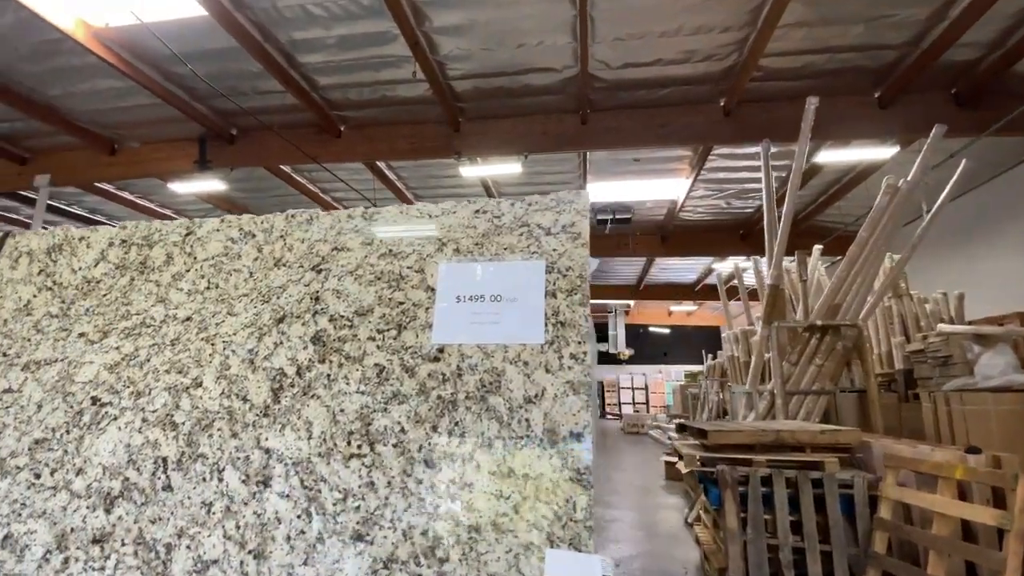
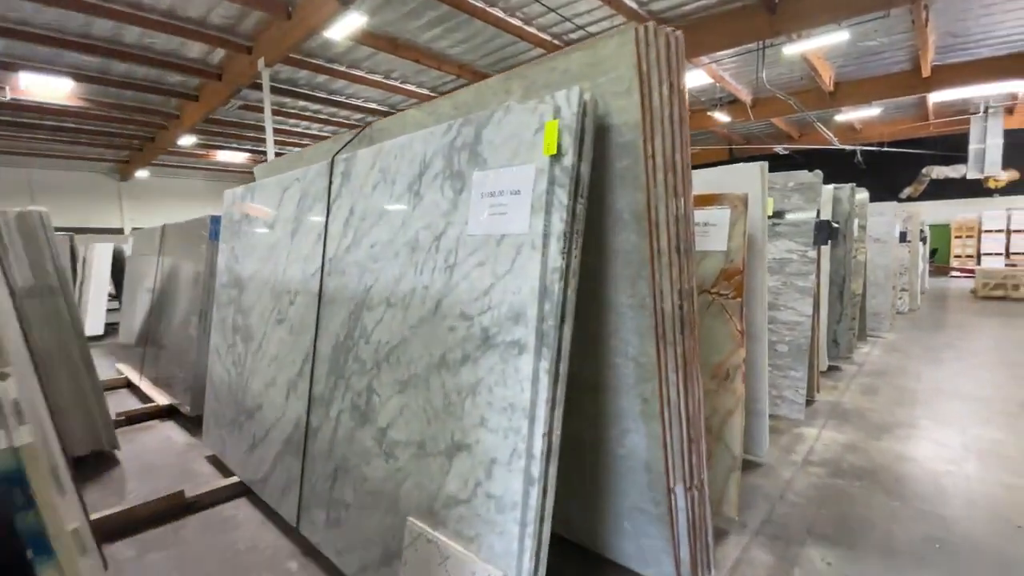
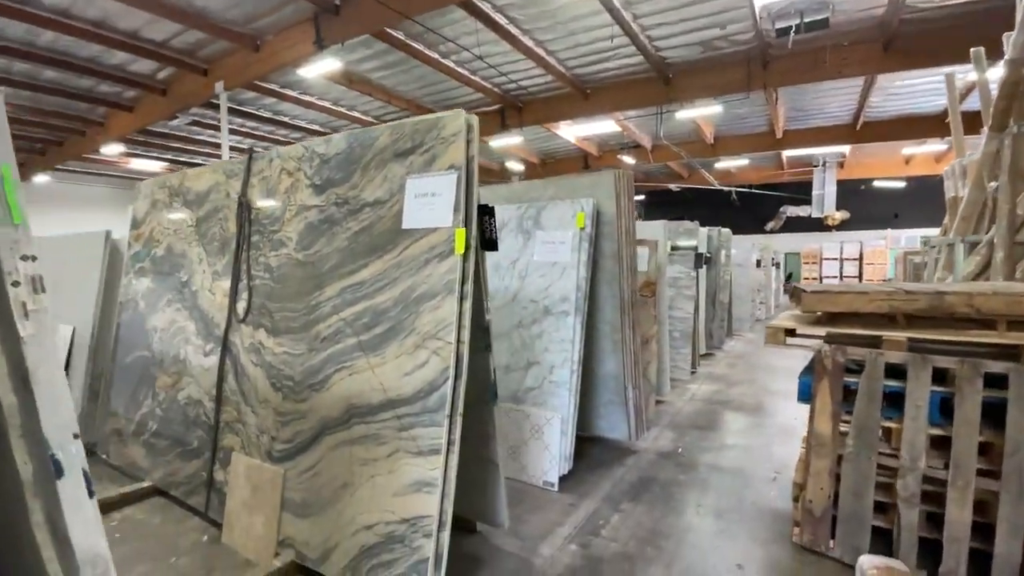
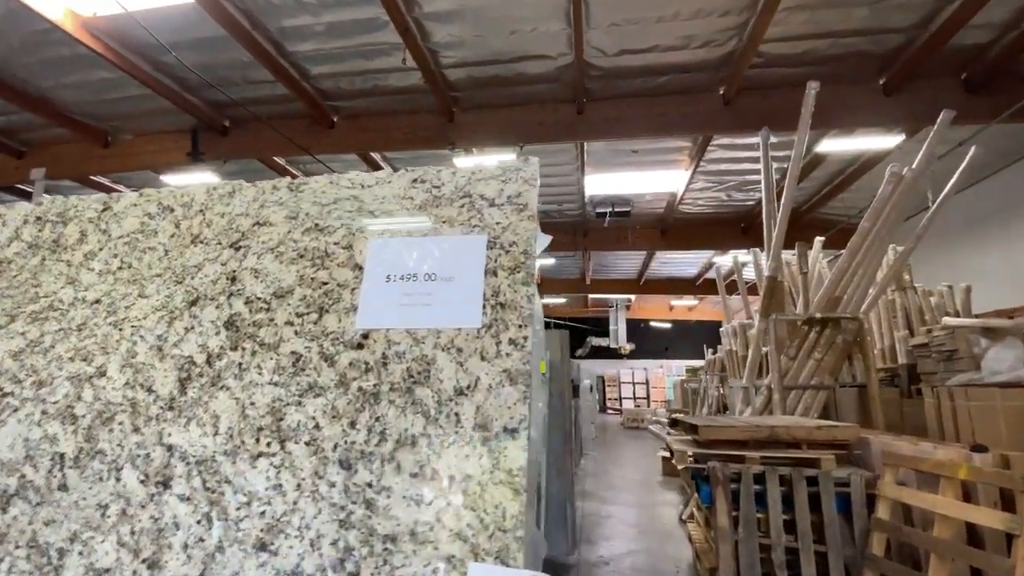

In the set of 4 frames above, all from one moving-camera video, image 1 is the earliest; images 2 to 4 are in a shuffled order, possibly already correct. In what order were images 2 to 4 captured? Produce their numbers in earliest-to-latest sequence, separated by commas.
4, 3, 2
